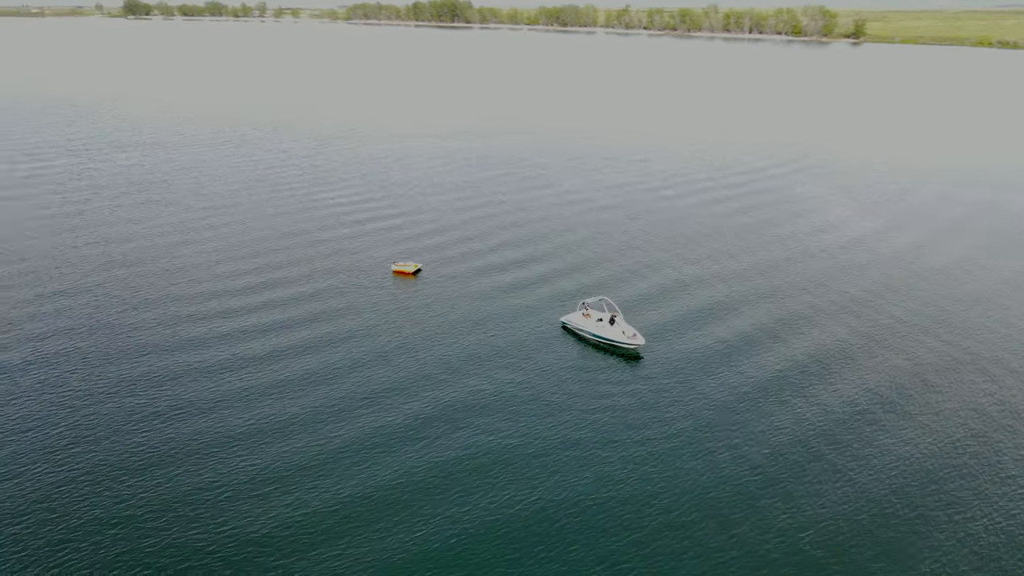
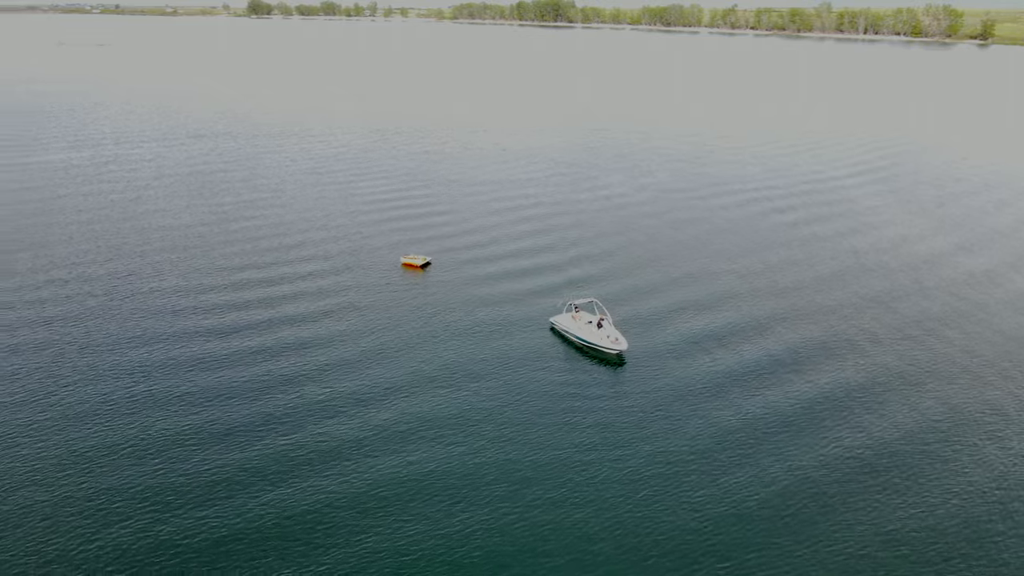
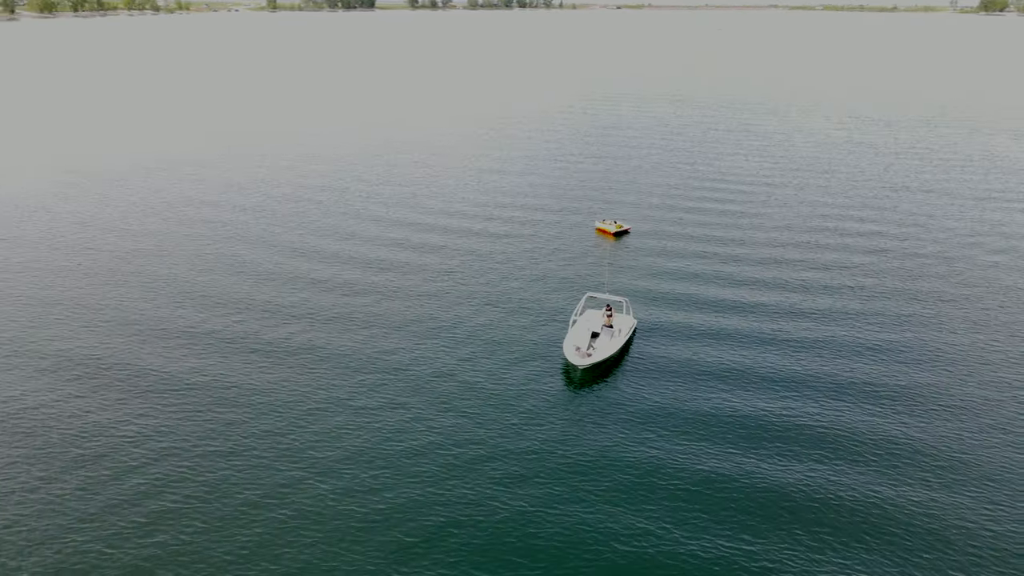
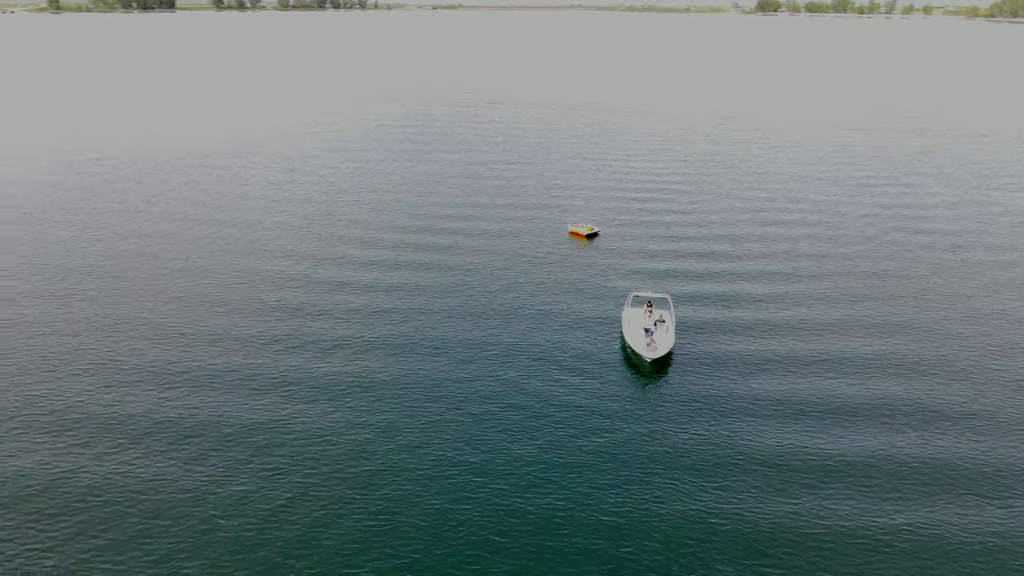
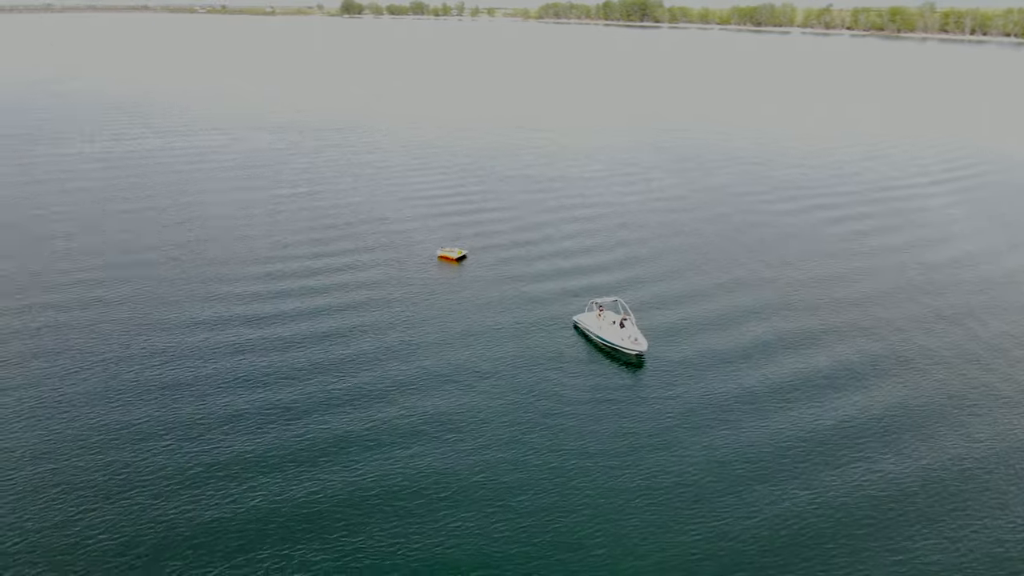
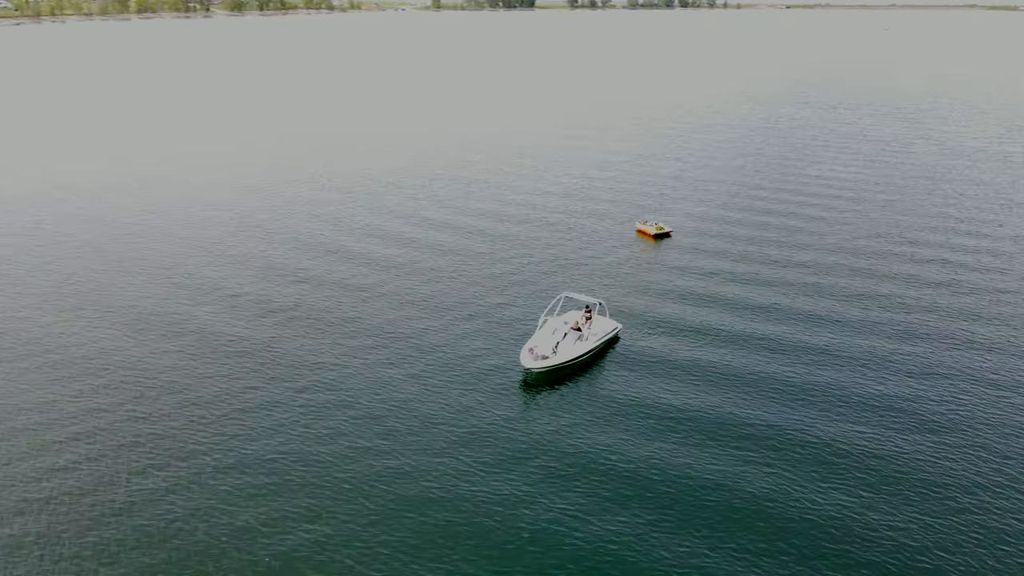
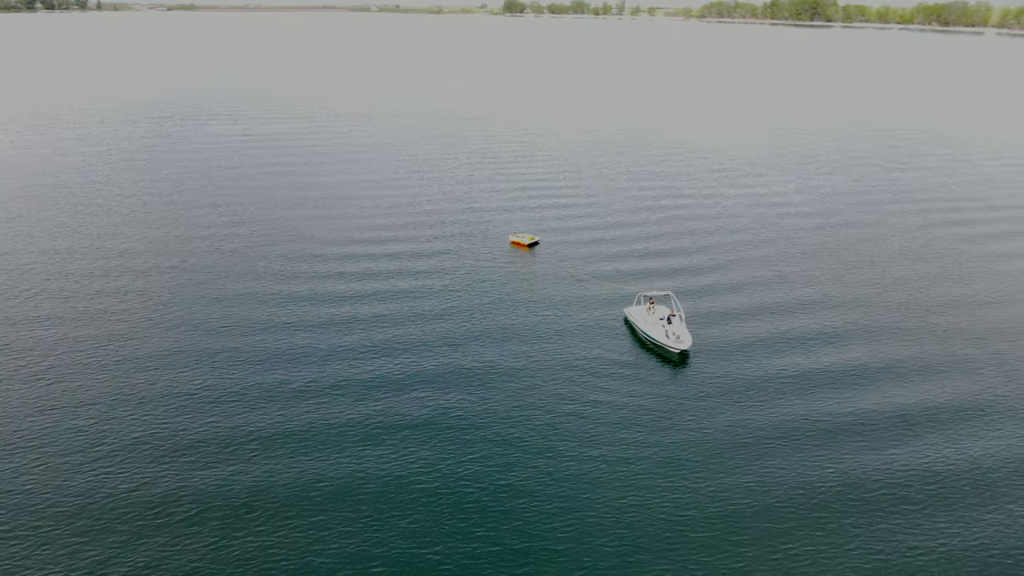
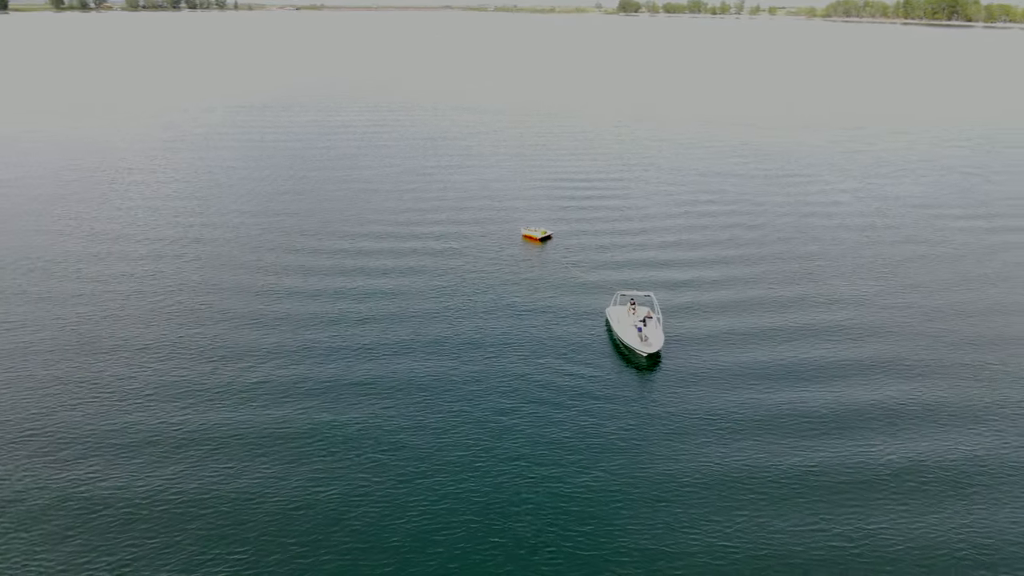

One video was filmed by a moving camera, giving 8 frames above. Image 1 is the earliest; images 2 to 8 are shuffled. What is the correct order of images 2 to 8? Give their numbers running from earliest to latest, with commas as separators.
2, 5, 7, 8, 4, 3, 6
